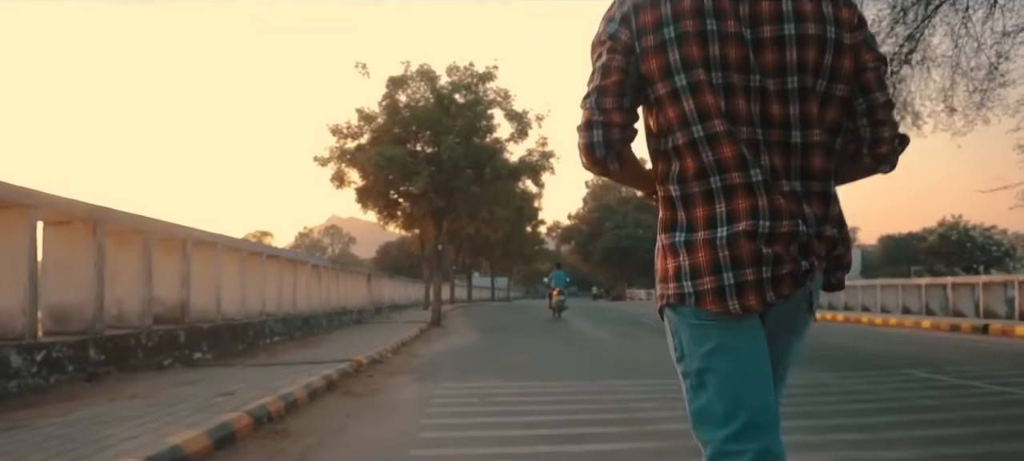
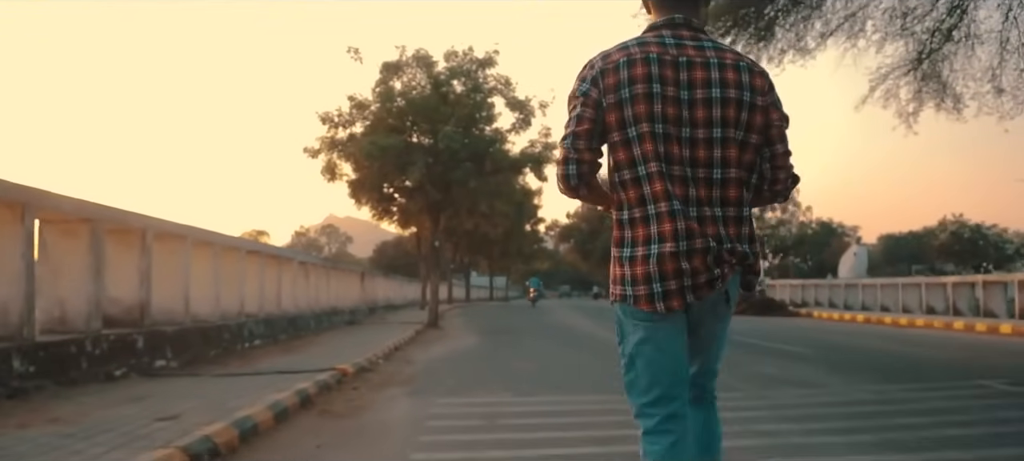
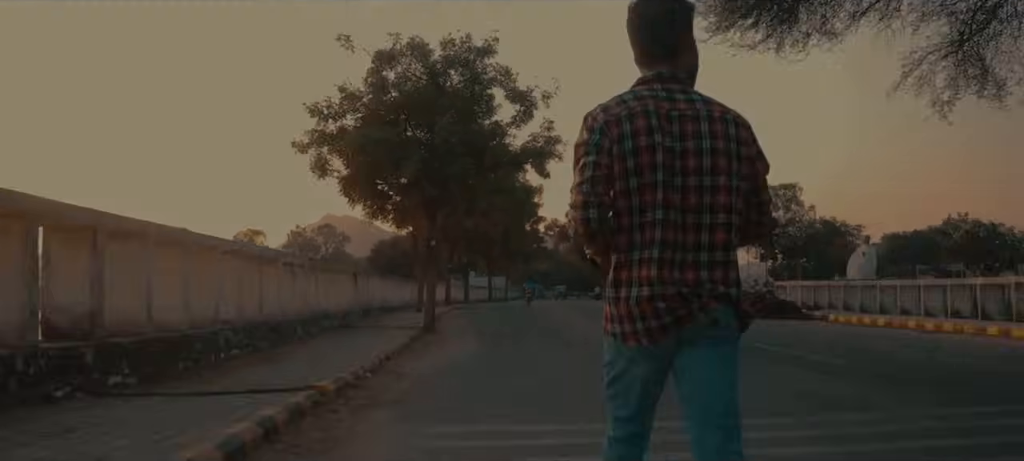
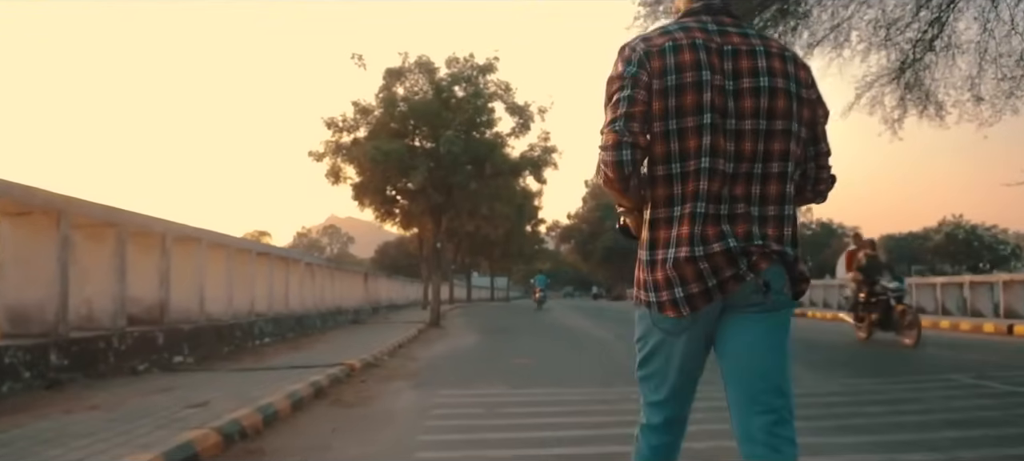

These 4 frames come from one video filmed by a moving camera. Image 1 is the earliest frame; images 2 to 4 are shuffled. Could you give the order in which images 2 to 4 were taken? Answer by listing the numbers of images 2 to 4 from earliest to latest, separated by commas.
4, 2, 3
